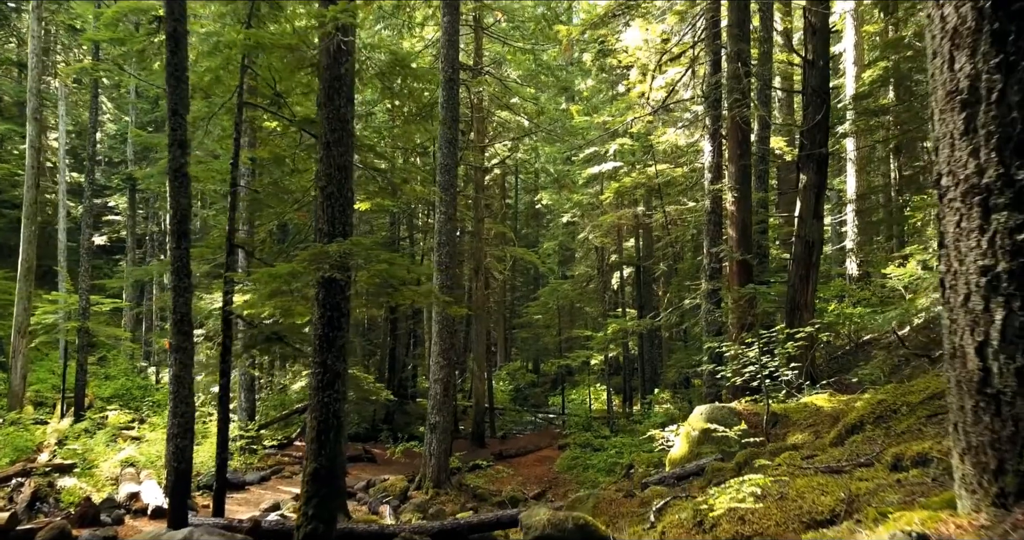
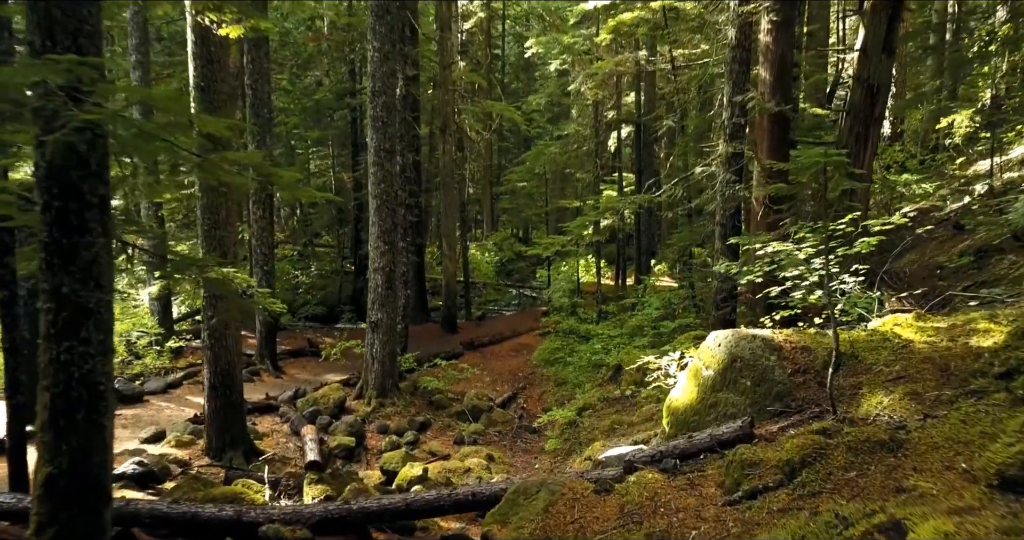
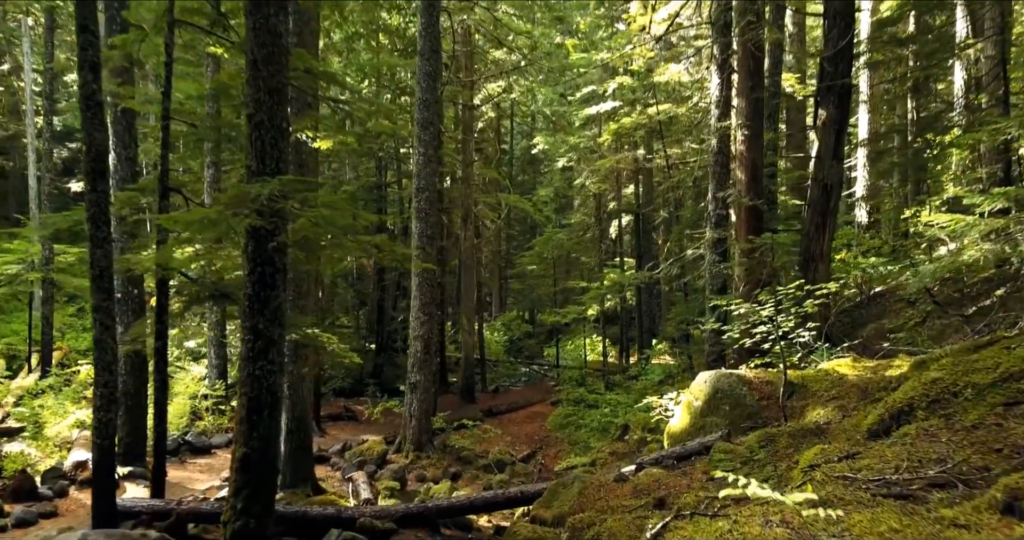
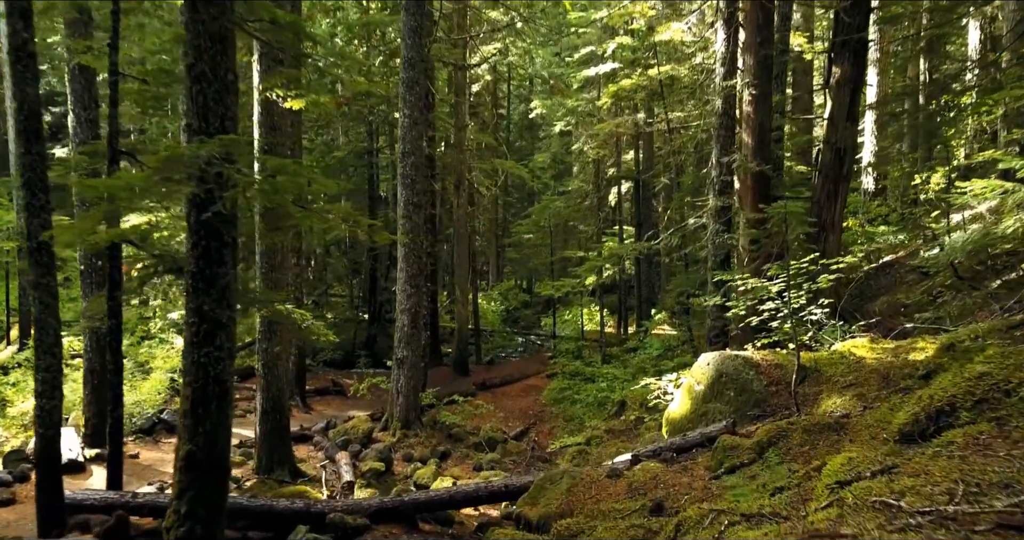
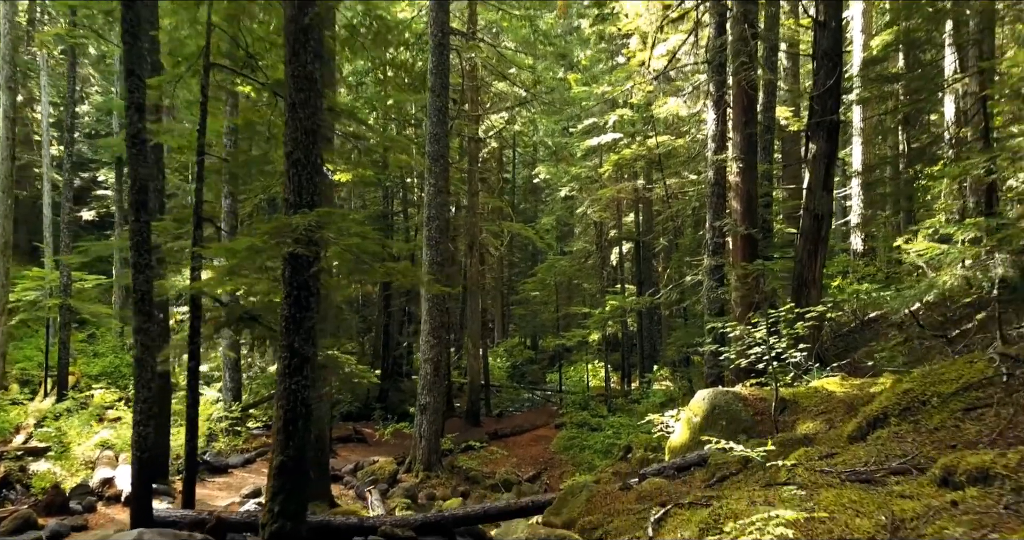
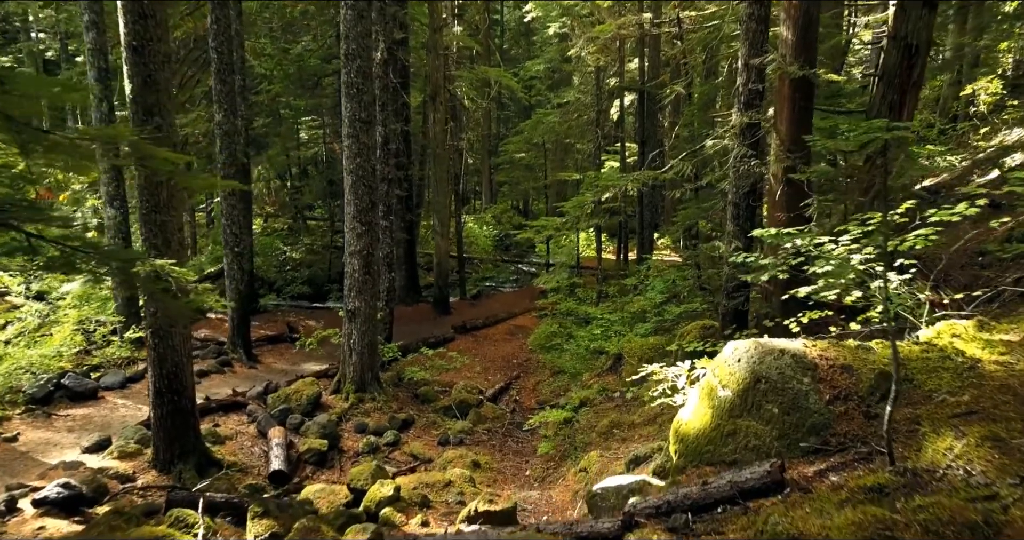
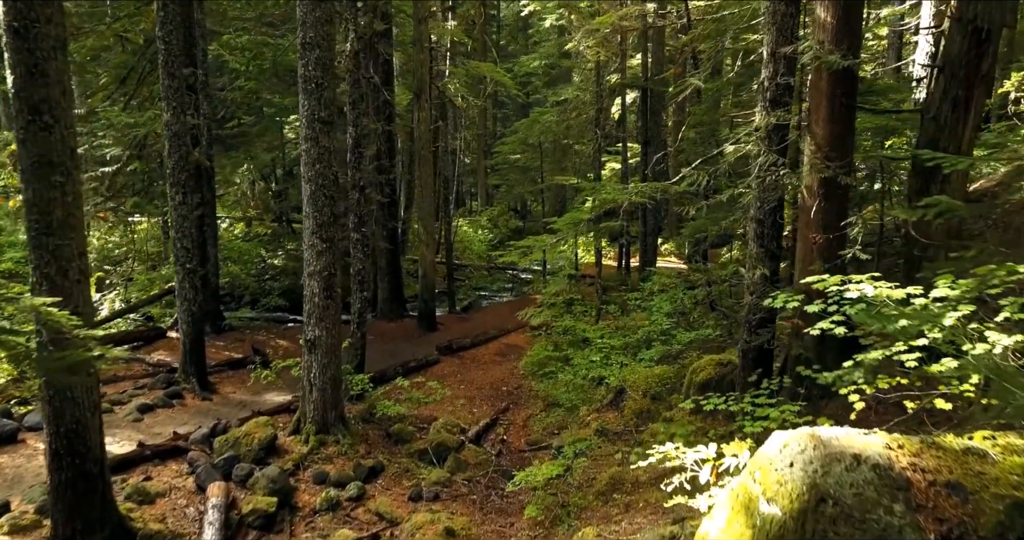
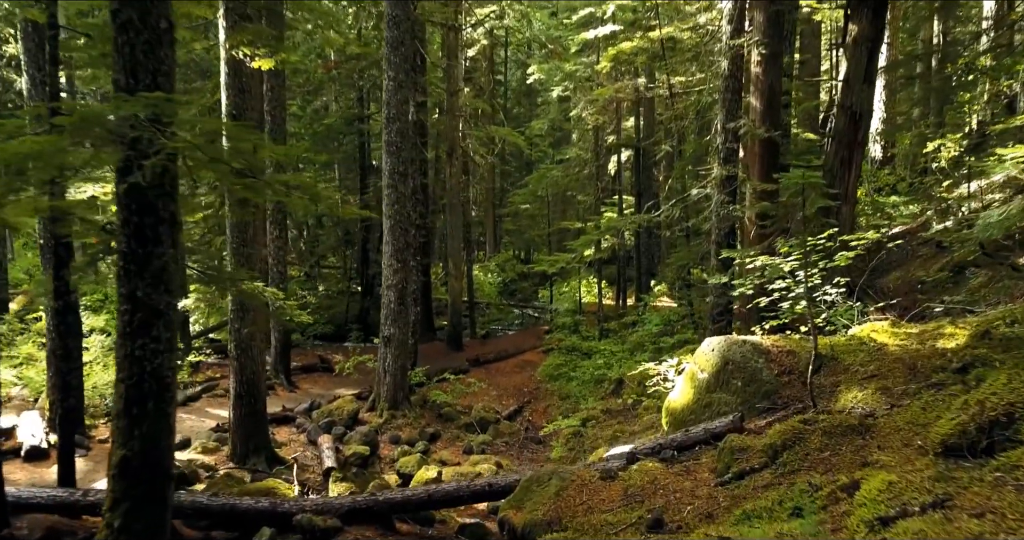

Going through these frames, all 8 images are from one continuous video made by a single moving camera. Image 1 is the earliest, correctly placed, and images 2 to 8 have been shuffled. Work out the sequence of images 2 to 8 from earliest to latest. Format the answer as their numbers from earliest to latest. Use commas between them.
5, 3, 4, 8, 2, 6, 7
